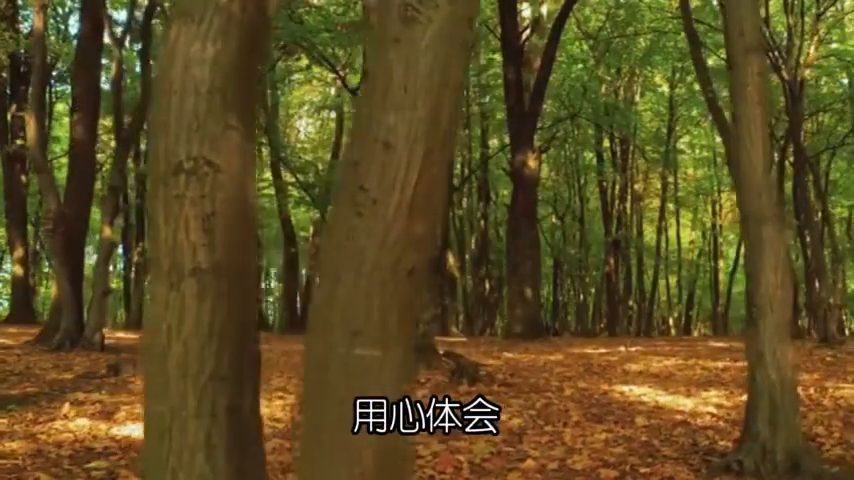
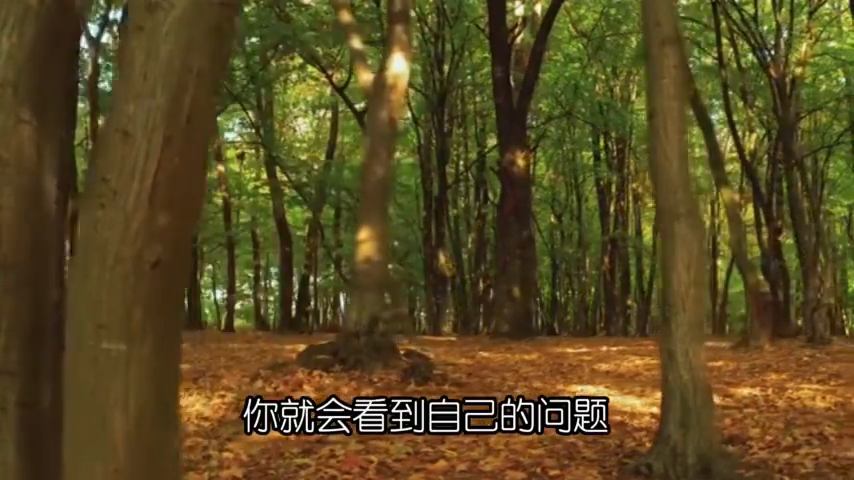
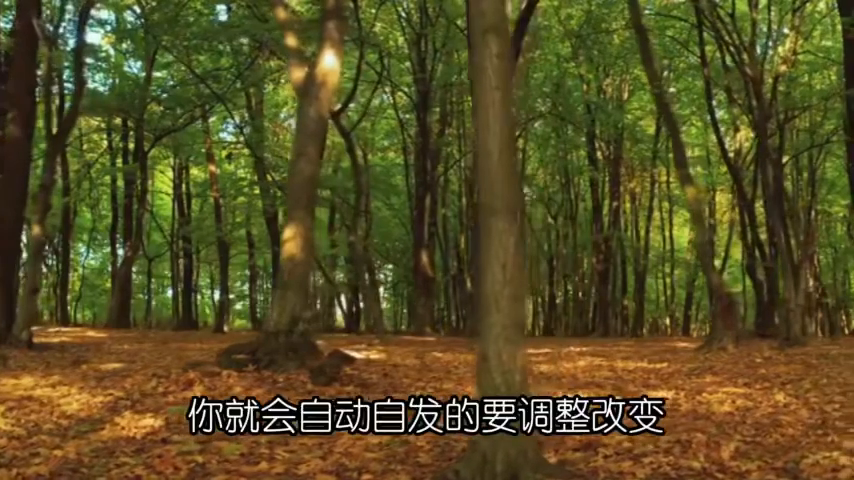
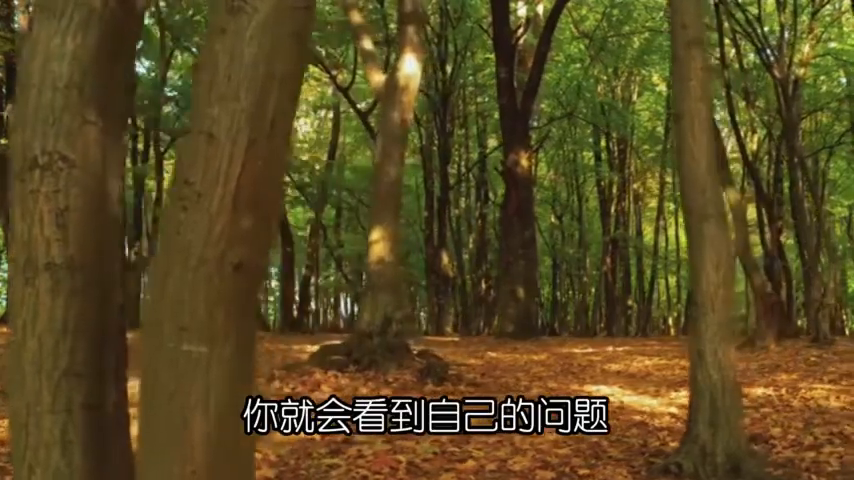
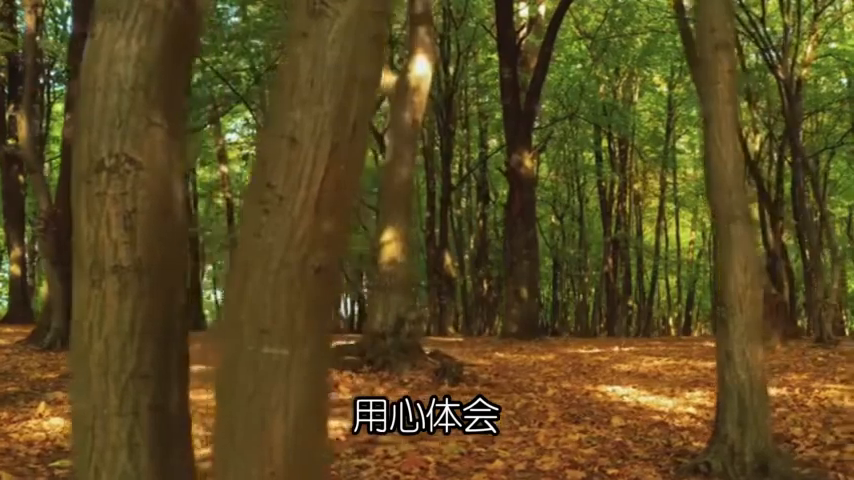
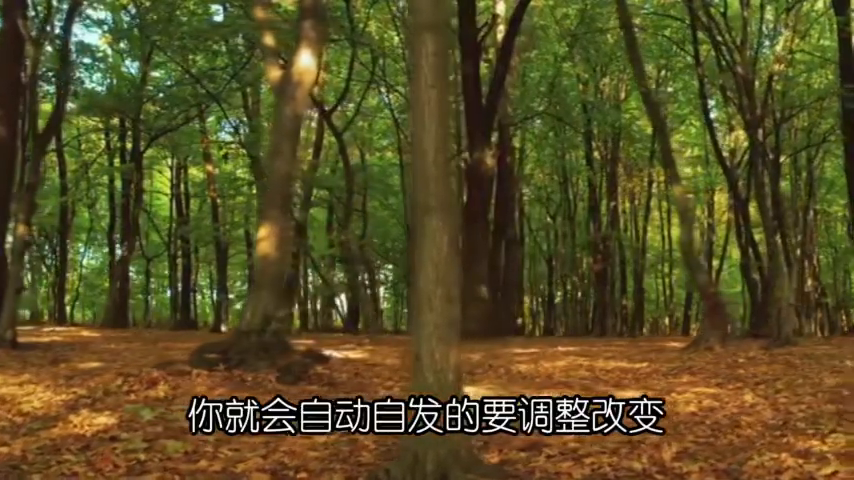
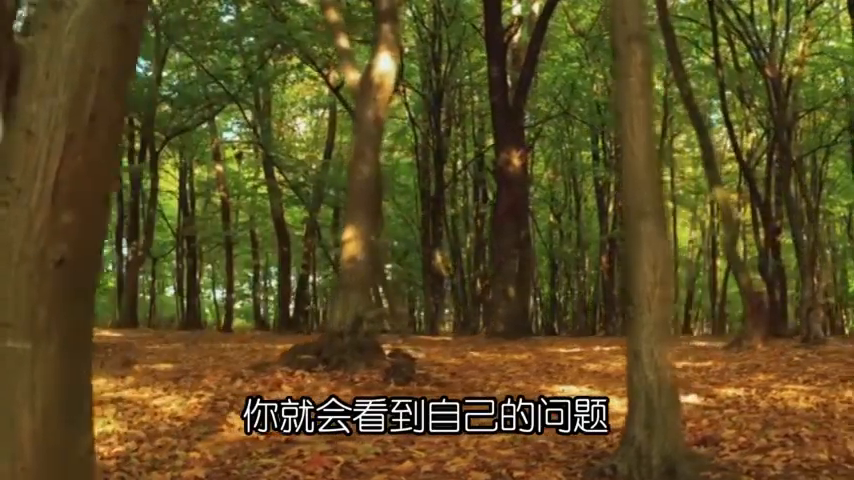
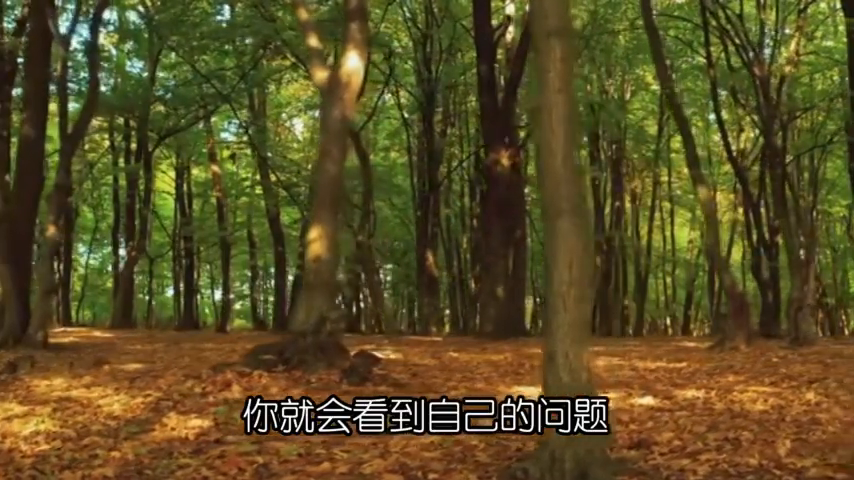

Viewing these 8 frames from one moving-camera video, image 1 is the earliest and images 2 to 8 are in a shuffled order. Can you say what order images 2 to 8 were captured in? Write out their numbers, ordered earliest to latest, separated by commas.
5, 4, 2, 7, 8, 3, 6
